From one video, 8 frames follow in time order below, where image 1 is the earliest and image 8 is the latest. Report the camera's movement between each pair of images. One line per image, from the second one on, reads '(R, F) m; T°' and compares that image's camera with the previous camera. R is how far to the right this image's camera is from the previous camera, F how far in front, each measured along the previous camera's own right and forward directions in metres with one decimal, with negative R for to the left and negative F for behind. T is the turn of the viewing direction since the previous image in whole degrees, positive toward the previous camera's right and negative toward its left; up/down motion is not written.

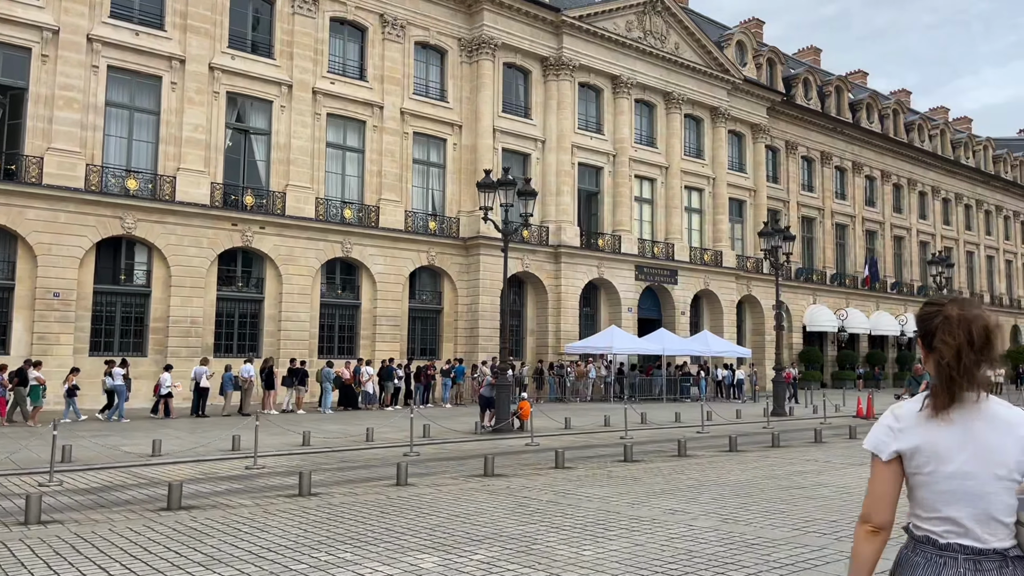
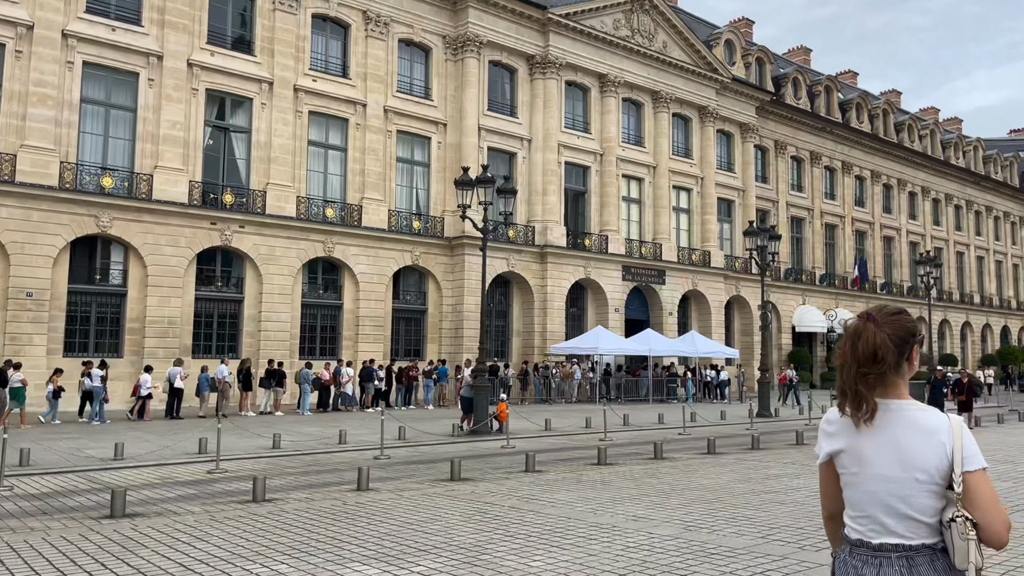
(+0.4, +0.3) m; 0°
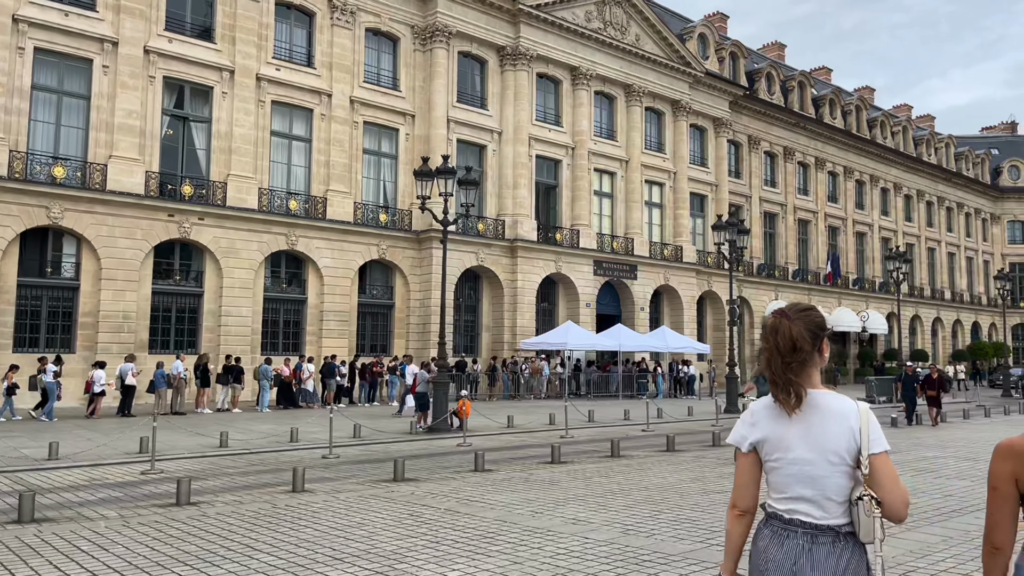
(+0.5, +0.4) m; +1°
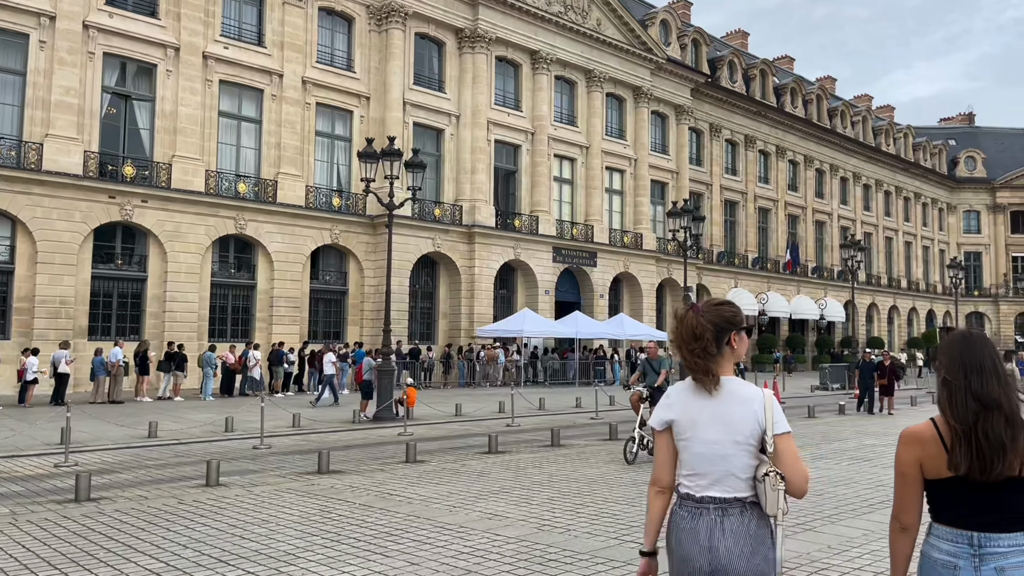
(+0.5, +0.4) m; +2°
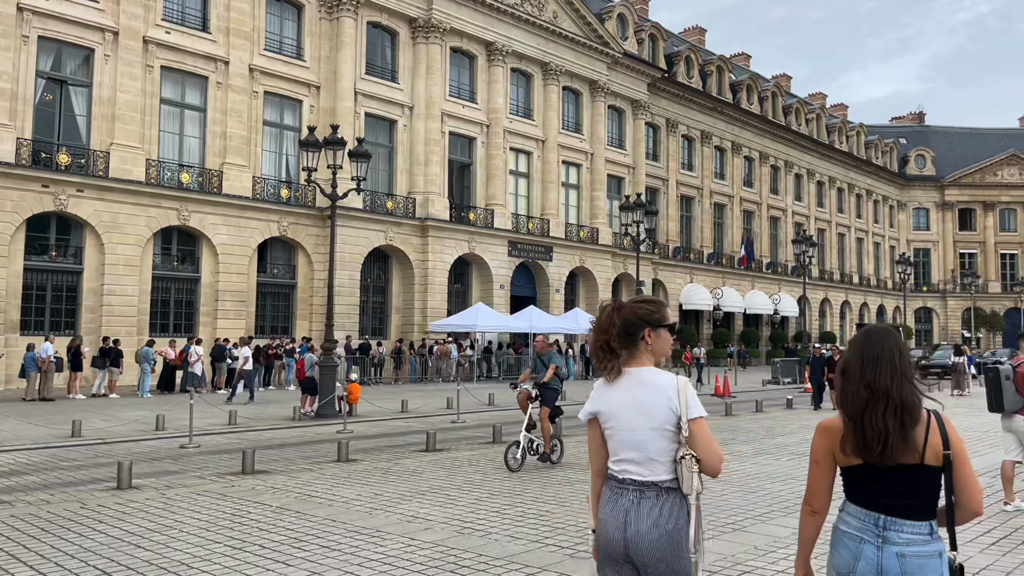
(+0.3, +0.4) m; +3°
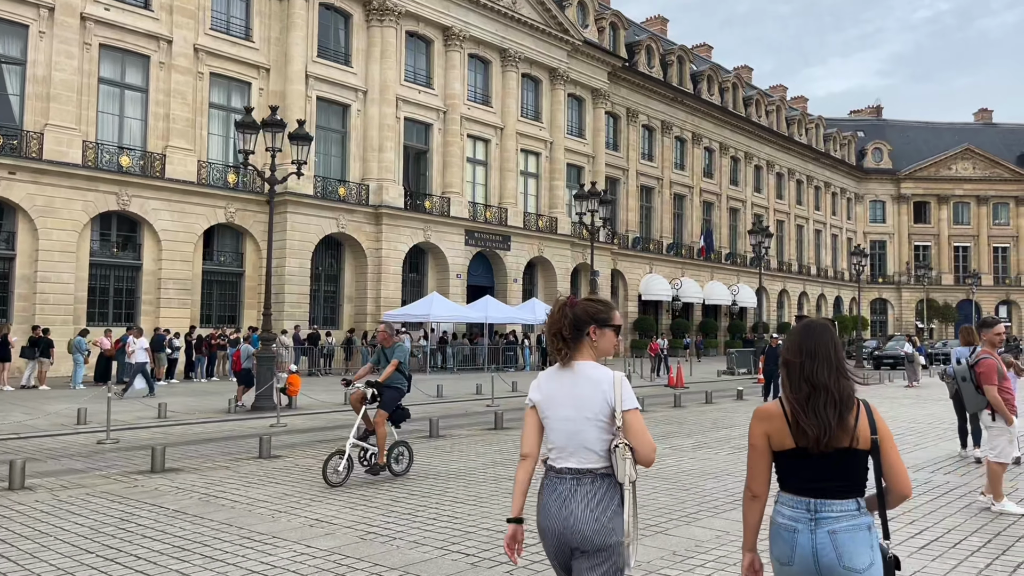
(+0.4, +0.5) m; +2°
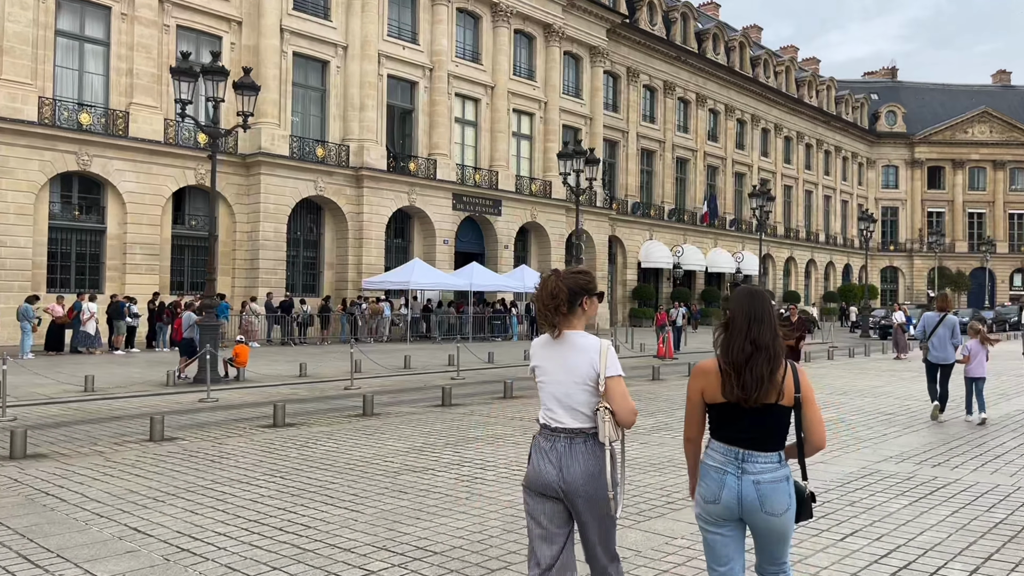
(+1.0, +1.4) m; -1°
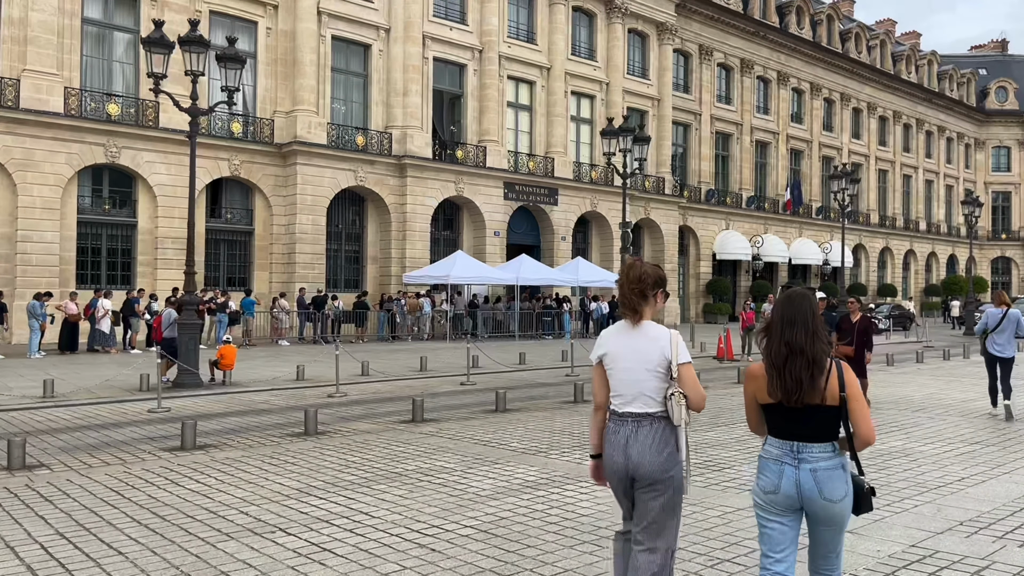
(+1.3, +2.2) m; -6°
